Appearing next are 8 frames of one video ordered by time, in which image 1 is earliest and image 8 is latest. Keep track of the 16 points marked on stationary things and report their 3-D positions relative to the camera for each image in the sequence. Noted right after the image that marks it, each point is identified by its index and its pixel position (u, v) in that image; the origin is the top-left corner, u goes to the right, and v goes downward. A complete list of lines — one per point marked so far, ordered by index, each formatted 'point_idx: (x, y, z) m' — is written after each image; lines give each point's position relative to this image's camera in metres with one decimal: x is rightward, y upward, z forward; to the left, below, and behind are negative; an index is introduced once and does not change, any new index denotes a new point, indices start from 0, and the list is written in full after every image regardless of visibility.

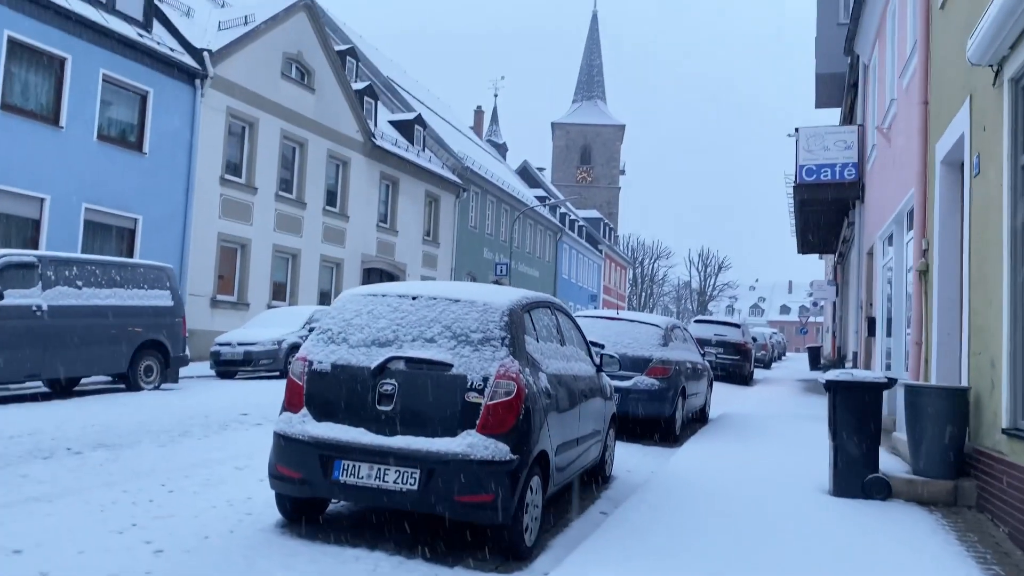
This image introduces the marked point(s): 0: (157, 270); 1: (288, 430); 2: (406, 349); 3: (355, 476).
0: (-6.1, +0.3, +14.4) m
1: (-1.4, -0.9, +5.4) m
2: (-0.7, -0.4, +5.3) m
3: (-1.0, -1.2, +5.2) m
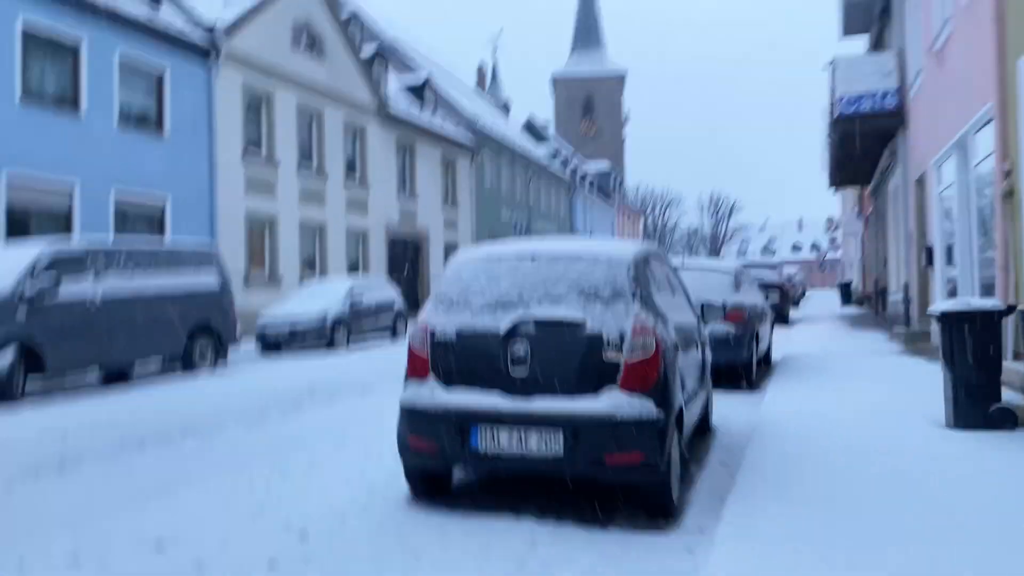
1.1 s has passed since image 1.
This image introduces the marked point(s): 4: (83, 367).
0: (-5.3, +0.6, +14.2) m
1: (-0.6, -0.7, +5.2) m
2: (+0.1, -0.1, +5.1) m
3: (-0.1, -0.9, +5.0) m
4: (-6.1, -1.1, +11.8) m
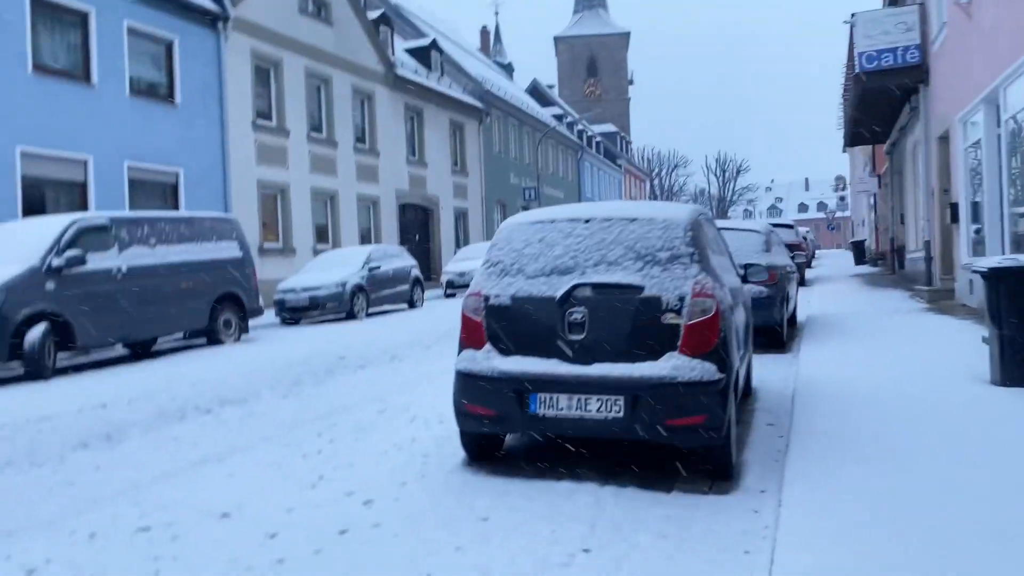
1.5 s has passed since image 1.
0: (-4.9, +1.1, +14.1) m
1: (-0.2, -0.5, +5.2) m
2: (+0.5, +0.1, +5.0) m
3: (+0.2, -0.7, +5.0) m
4: (-5.7, -0.7, +11.8) m
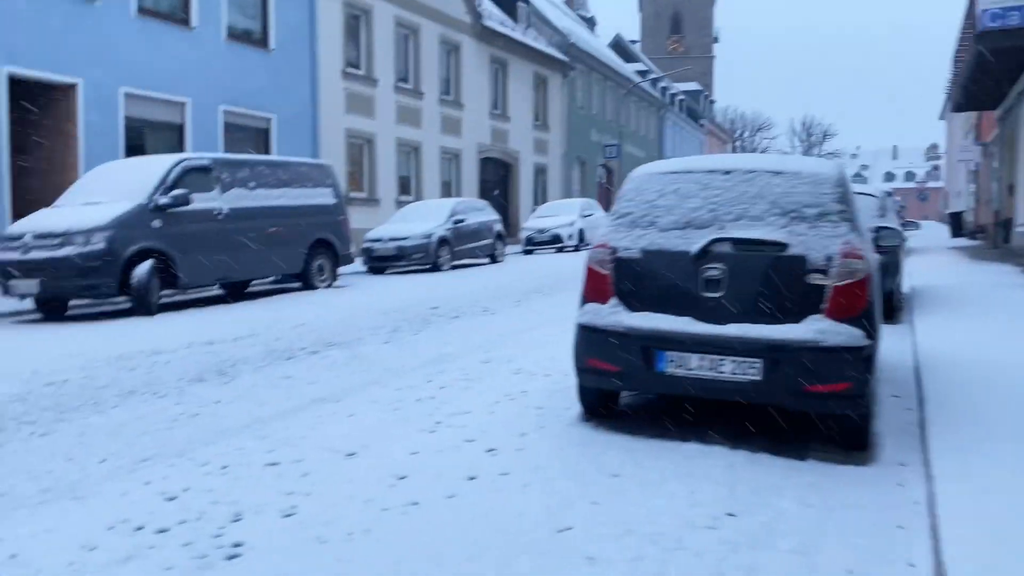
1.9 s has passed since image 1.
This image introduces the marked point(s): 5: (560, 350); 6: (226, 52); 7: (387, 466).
0: (-3.3, +2.1, +14.2) m
1: (+0.5, -0.2, +5.0) m
2: (+1.3, +0.3, +4.8) m
3: (+1.0, -0.5, +4.8) m
4: (-4.3, +0.1, +12.0) m
5: (+0.5, -0.6, +8.0) m
6: (-6.8, +5.6, +19.7) m
7: (-0.7, -1.0, +4.5) m
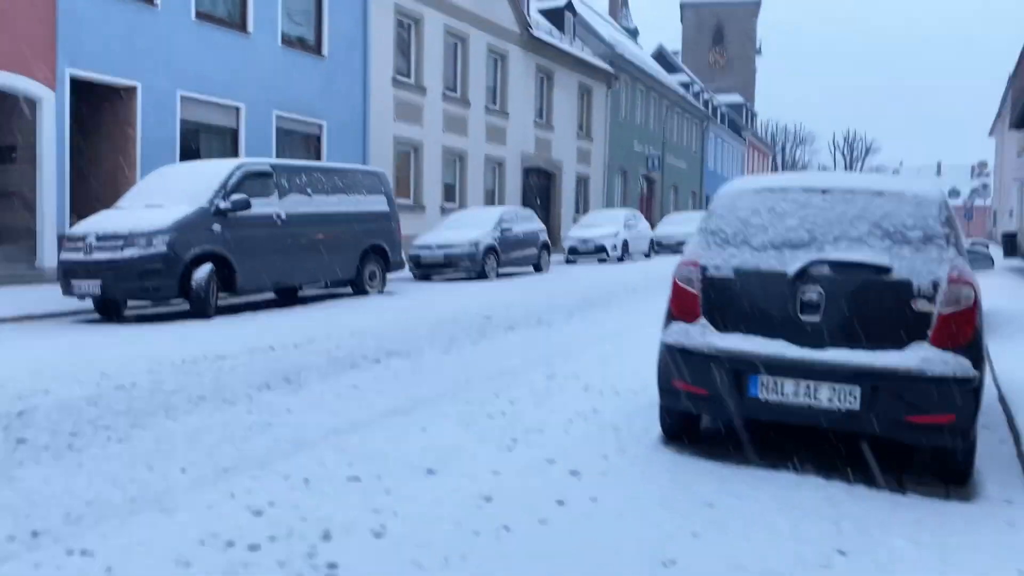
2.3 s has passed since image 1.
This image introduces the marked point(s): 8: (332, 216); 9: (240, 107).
0: (-2.4, +1.9, +14.2) m
1: (+1.0, -0.3, +4.9) m
2: (+1.8, +0.2, +4.6) m
3: (+1.5, -0.6, +4.6) m
4: (-3.6, +0.1, +12.1) m
5: (+1.1, -0.7, +7.9) m
6: (-5.6, +5.5, +19.9) m
7: (-0.2, -1.1, +4.4) m
8: (-2.9, +1.1, +13.2) m
9: (-6.2, +4.1, +19.0) m
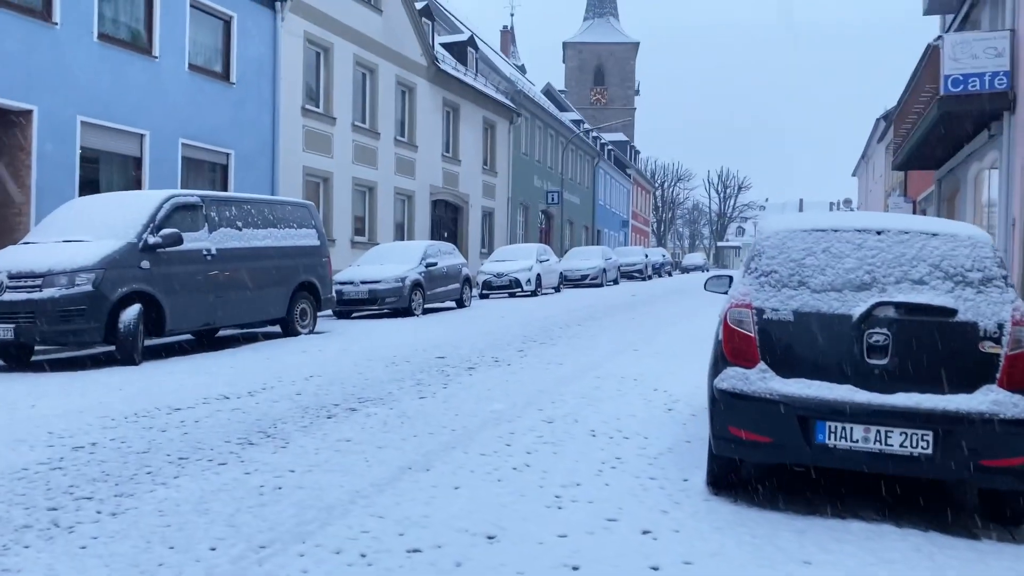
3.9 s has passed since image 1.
0: (-3.4, +1.3, +13.6) m
1: (+1.3, -0.6, +4.7) m
2: (+2.1, 0.0, +4.6) m
3: (+1.8, -0.8, +4.5) m
4: (-4.2, -0.5, +11.2) m
5: (+1.0, -1.1, +7.7) m
6: (-7.4, +4.6, +18.9) m
7: (+0.2, -1.3, +4.1) m
8: (-3.7, +0.5, +12.4) m
9: (-7.9, +3.3, +17.8) m
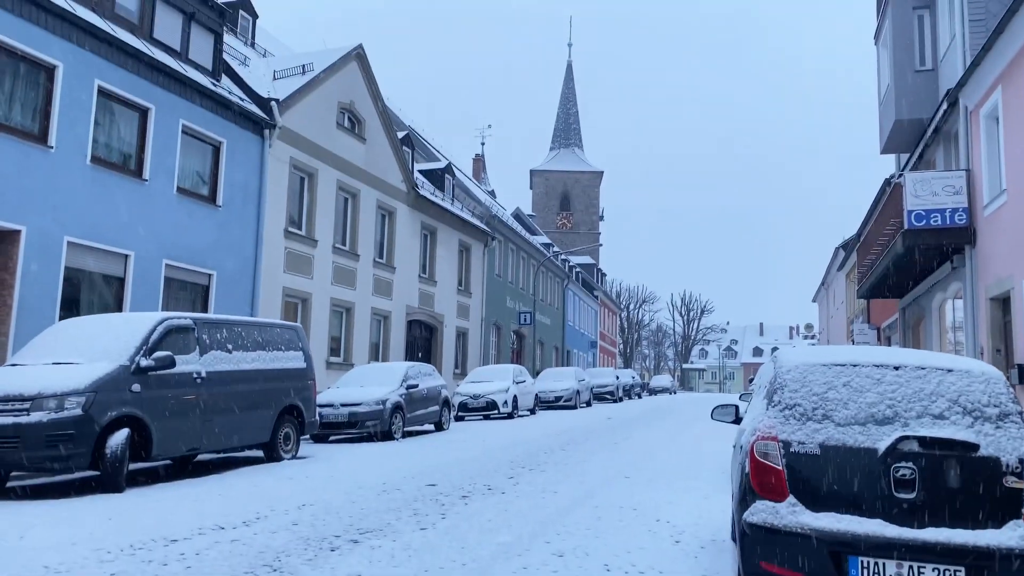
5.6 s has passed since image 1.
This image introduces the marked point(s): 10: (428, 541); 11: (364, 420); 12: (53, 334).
0: (-3.6, -0.7, +13.6) m
1: (+1.5, -1.3, +4.7) m
2: (+2.3, -0.8, +4.7) m
3: (+2.0, -1.6, +4.5) m
4: (-4.3, -2.1, +10.9) m
5: (+1.0, -2.3, +7.6) m
6: (-7.8, +1.9, +19.1) m
7: (+0.4, -1.9, +3.9) m
8: (-3.9, -1.3, +12.3) m
9: (-8.2, +0.7, +17.9) m
10: (-0.8, -2.2, +7.4) m
11: (-3.0, -2.7, +17.0) m
12: (-6.0, -0.6, +10.9) m
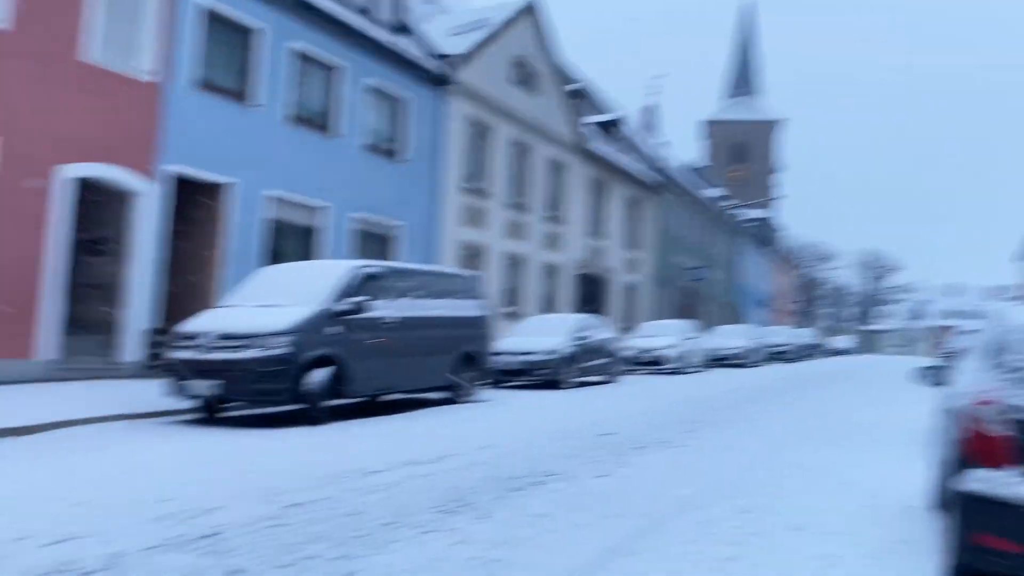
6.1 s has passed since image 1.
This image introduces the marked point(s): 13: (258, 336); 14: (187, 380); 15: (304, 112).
0: (-0.7, +0.1, +14.0) m
1: (+2.6, -1.1, +4.4) m
2: (+3.3, -0.6, +4.2) m
3: (+3.0, -1.3, +4.1) m
4: (-2.0, -1.4, +11.6) m
5: (+2.6, -1.9, +7.3) m
6: (-3.7, +3.1, +20.1) m
7: (+1.3, -1.7, +3.9) m
8: (-1.2, -0.5, +12.8) m
9: (-4.4, +1.9, +19.0) m
10: (+0.9, -1.8, +7.5) m
11: (+0.5, -1.7, +17.4) m
12: (-3.6, +0.1, +11.8) m
13: (-3.1, -0.6, +10.2) m
14: (-4.0, -1.2, +10.3) m
15: (-4.7, +3.9, +18.6) m
